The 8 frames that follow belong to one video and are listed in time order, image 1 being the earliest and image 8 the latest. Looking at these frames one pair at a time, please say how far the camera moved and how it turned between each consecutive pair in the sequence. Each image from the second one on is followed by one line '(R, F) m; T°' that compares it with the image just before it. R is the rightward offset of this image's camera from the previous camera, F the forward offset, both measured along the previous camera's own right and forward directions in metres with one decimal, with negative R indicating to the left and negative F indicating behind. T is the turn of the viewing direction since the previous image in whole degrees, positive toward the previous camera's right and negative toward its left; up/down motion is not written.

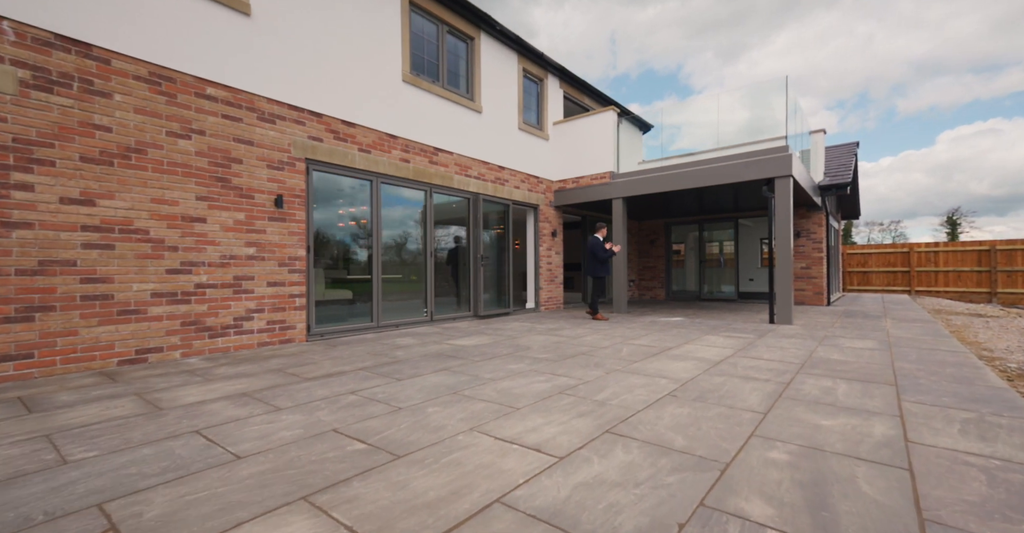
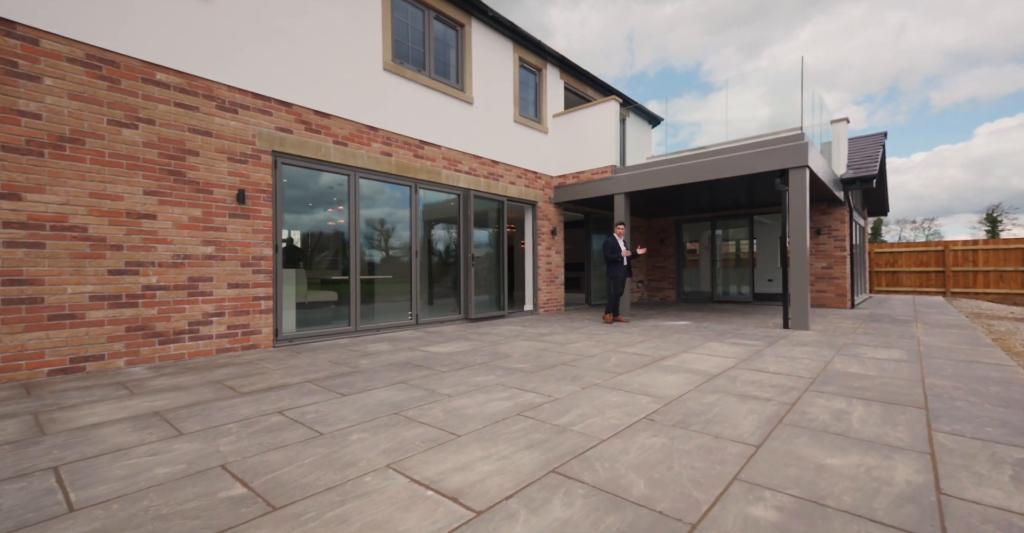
(+0.4, +0.5) m; -2°
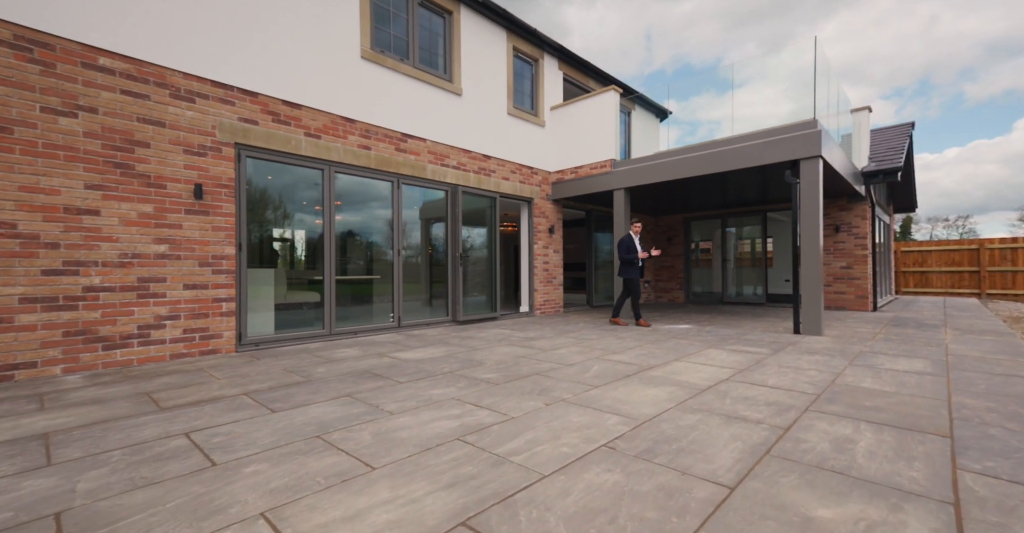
(+0.4, +0.4) m; -2°
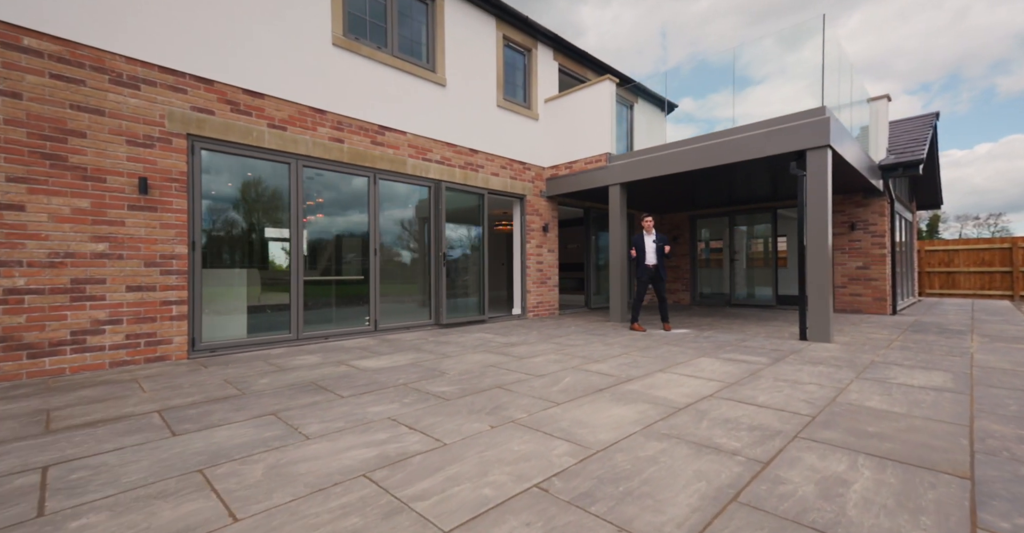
(+0.4, +0.4) m; -2°
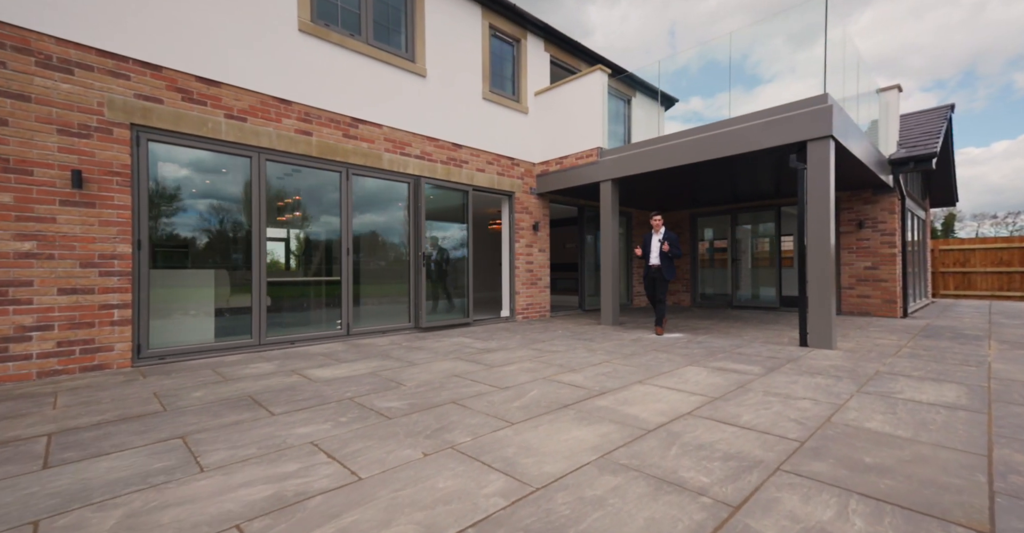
(+0.4, +0.4) m; -1°
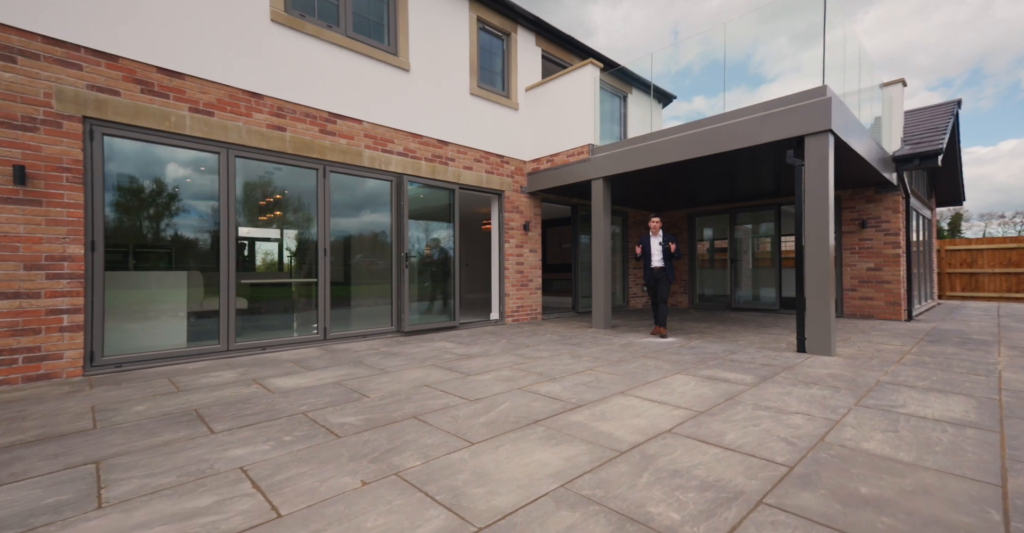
(+0.2, +0.3) m; 0°
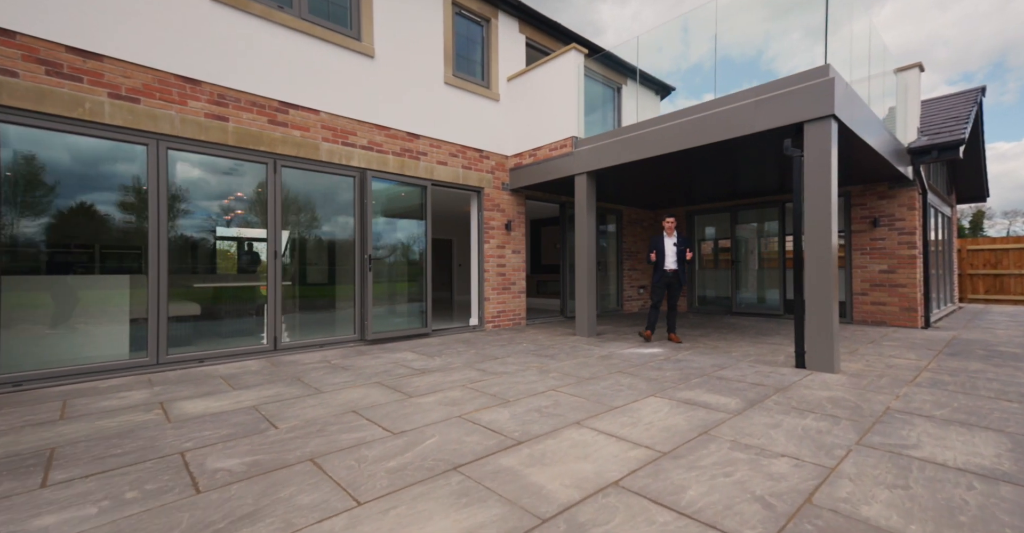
(+0.5, +0.6) m; -1°
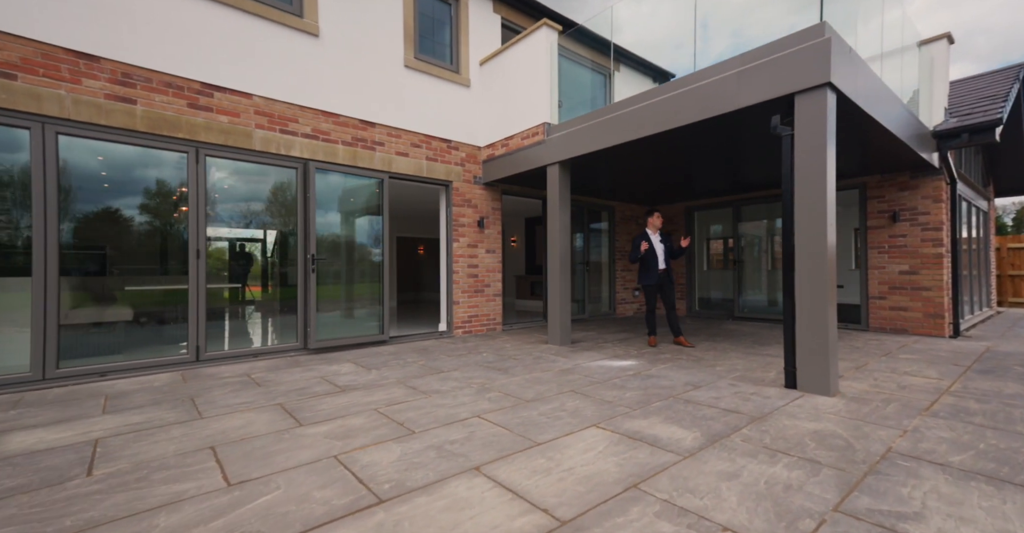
(+0.7, +0.7) m; -2°
